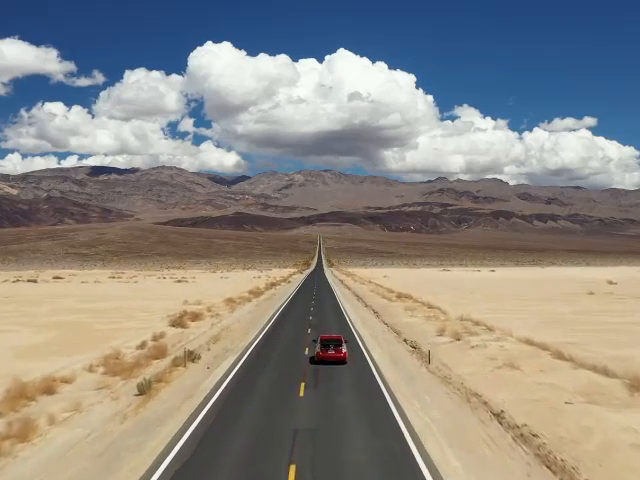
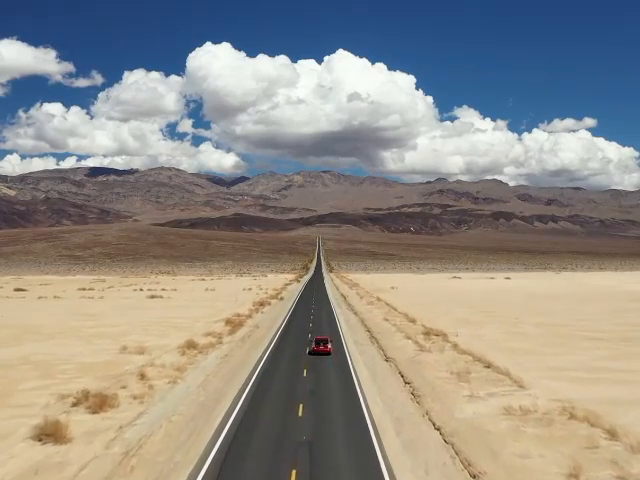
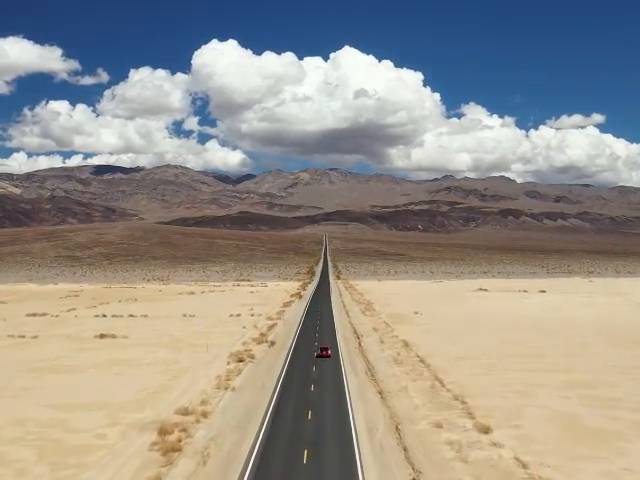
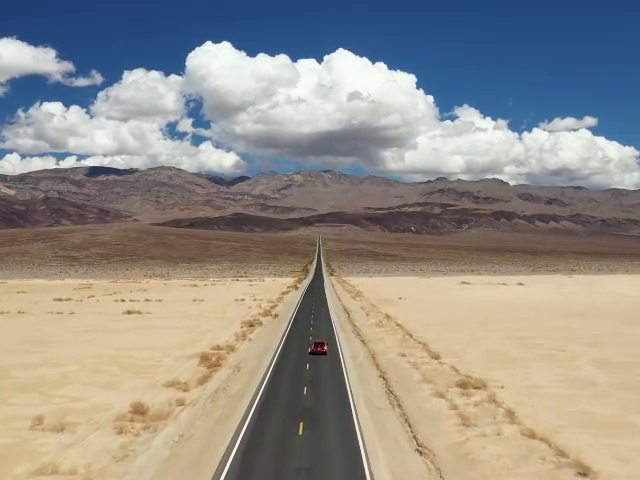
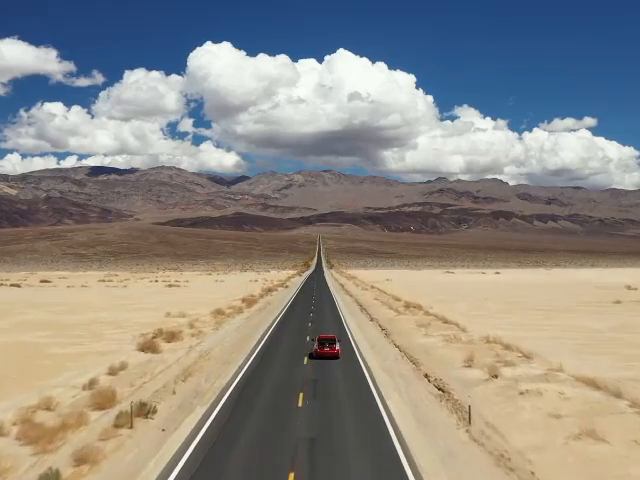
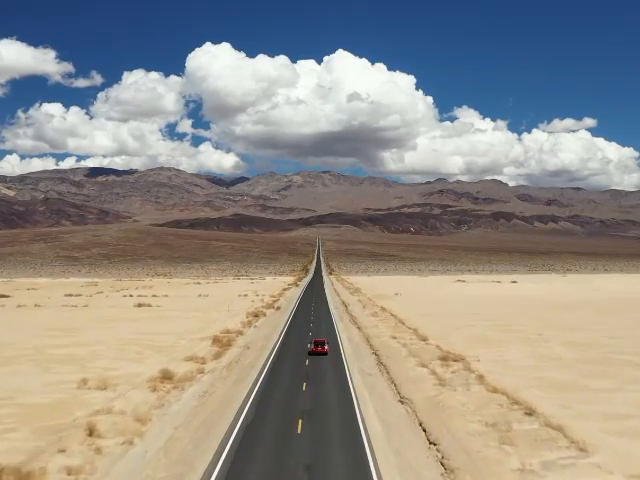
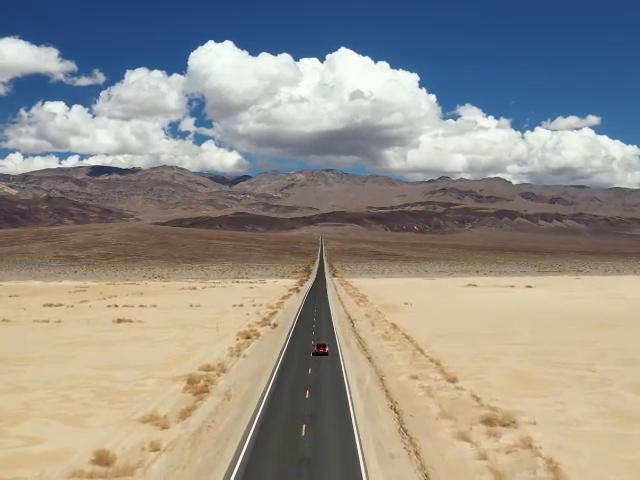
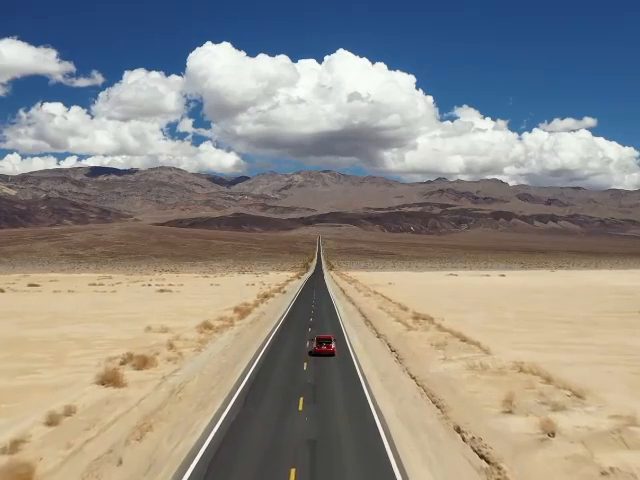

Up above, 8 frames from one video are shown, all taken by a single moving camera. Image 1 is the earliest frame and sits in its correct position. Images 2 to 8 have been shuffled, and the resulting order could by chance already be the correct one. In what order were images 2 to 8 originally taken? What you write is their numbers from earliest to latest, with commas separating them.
5, 8, 2, 6, 4, 7, 3
